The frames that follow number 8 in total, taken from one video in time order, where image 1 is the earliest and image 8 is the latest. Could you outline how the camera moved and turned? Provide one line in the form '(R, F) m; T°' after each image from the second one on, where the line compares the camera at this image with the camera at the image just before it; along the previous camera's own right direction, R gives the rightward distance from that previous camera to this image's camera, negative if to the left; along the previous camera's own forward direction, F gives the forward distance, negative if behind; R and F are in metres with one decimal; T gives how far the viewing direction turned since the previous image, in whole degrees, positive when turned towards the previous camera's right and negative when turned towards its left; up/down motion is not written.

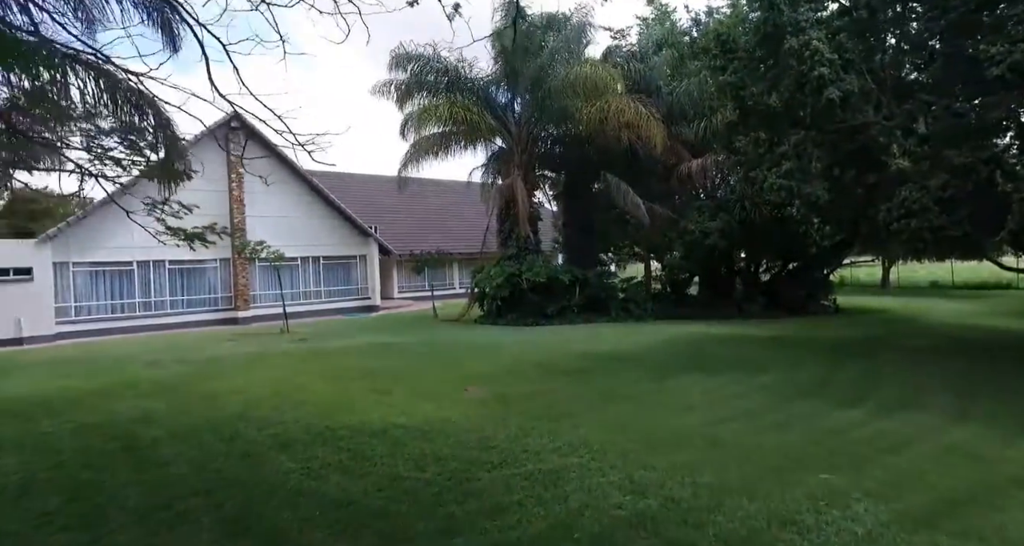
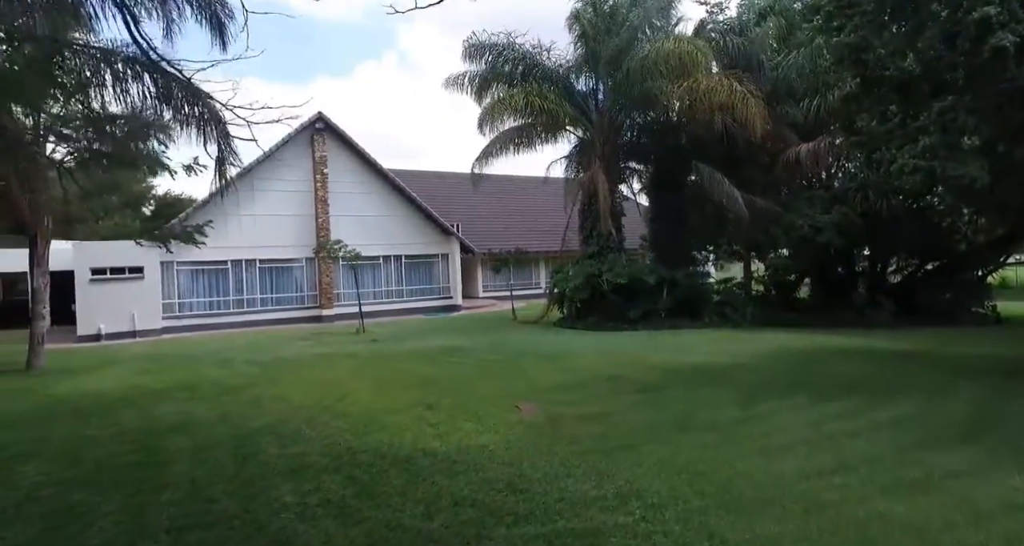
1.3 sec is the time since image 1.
(+0.6, +1.2) m; -10°
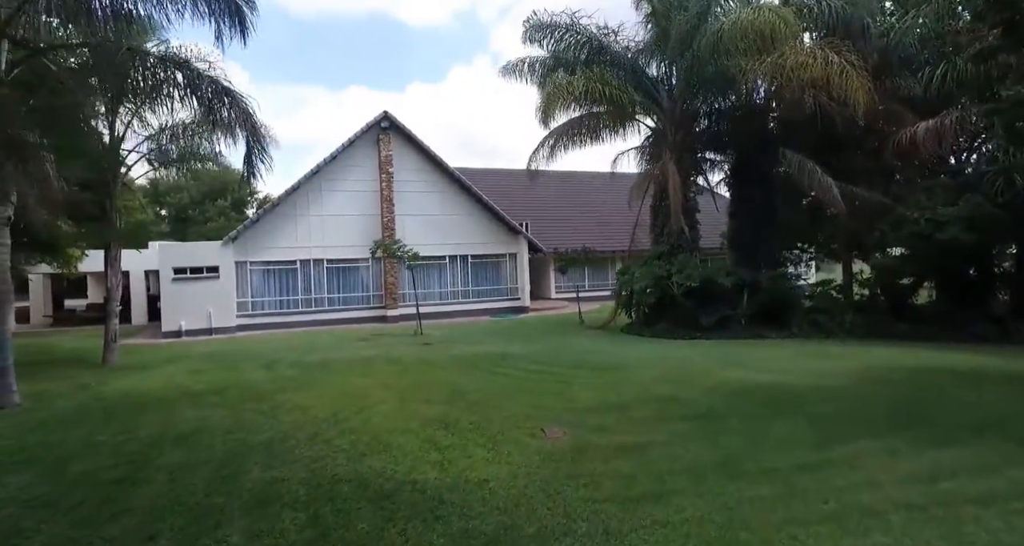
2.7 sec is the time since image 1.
(+0.8, +1.1) m; -9°
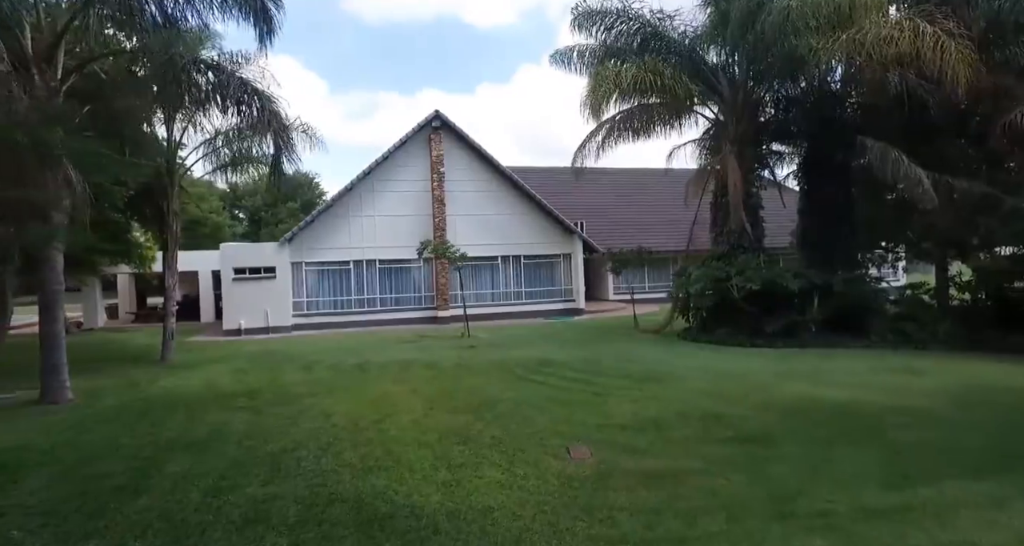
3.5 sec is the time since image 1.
(+0.5, +0.6) m; -6°
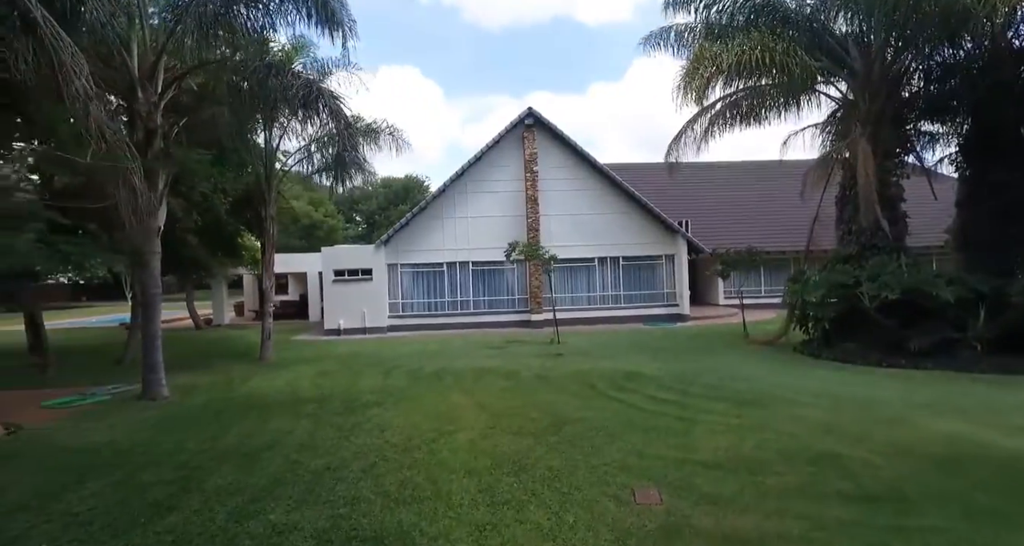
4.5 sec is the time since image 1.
(+0.5, +0.9) m; -11°
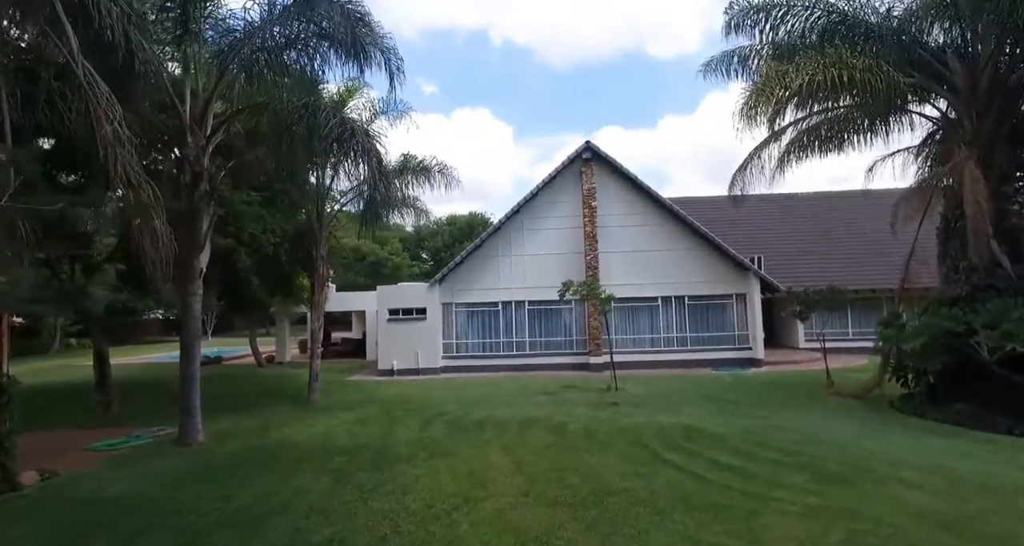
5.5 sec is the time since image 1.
(+0.4, +0.8) m; -7°
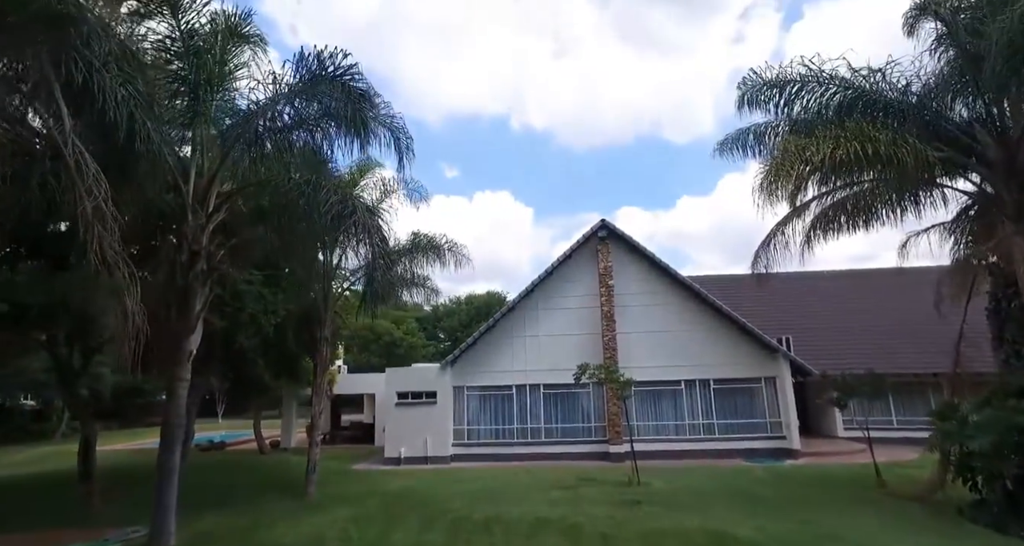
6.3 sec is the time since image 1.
(+0.2, +0.7) m; -2°
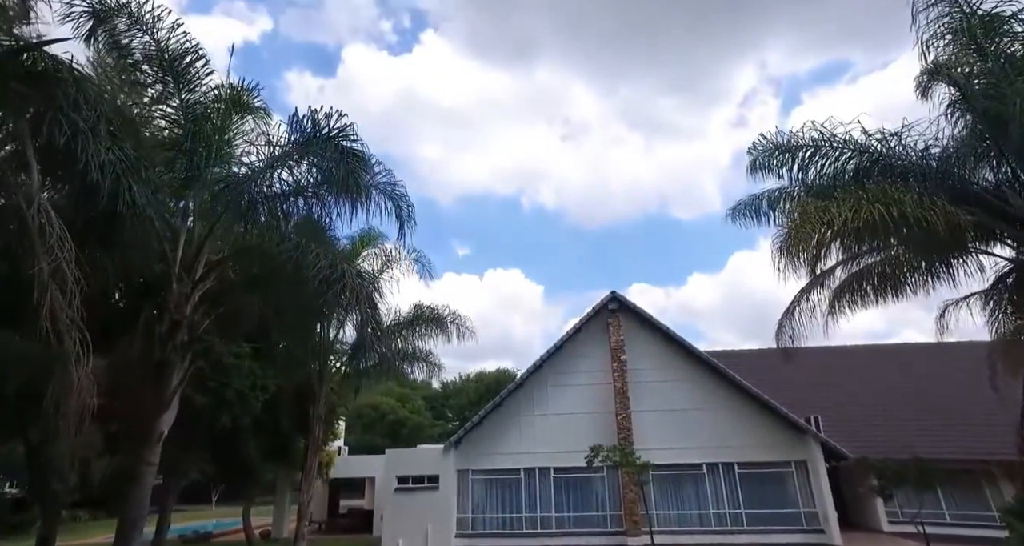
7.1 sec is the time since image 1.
(+0.1, +0.7) m; -1°
